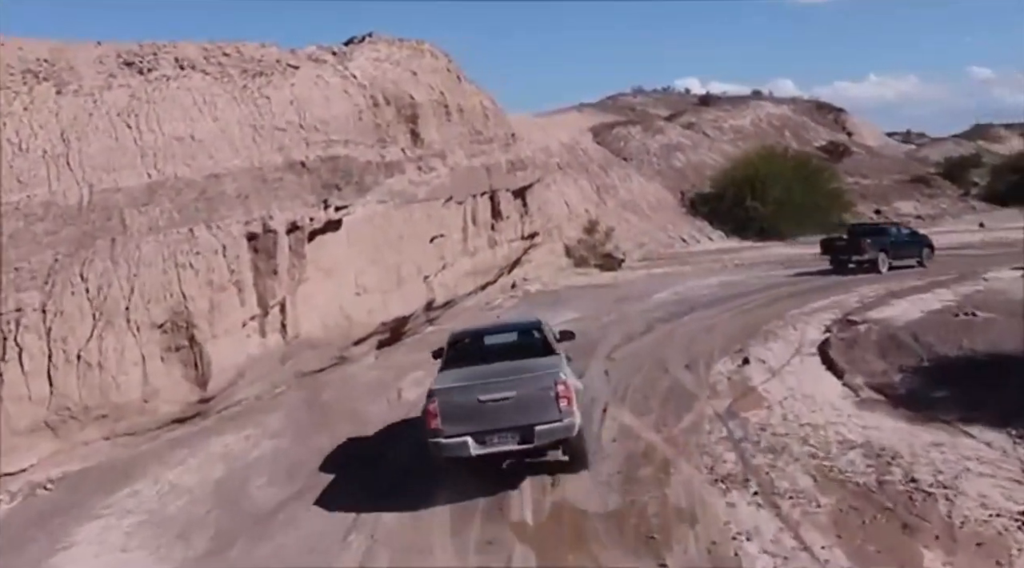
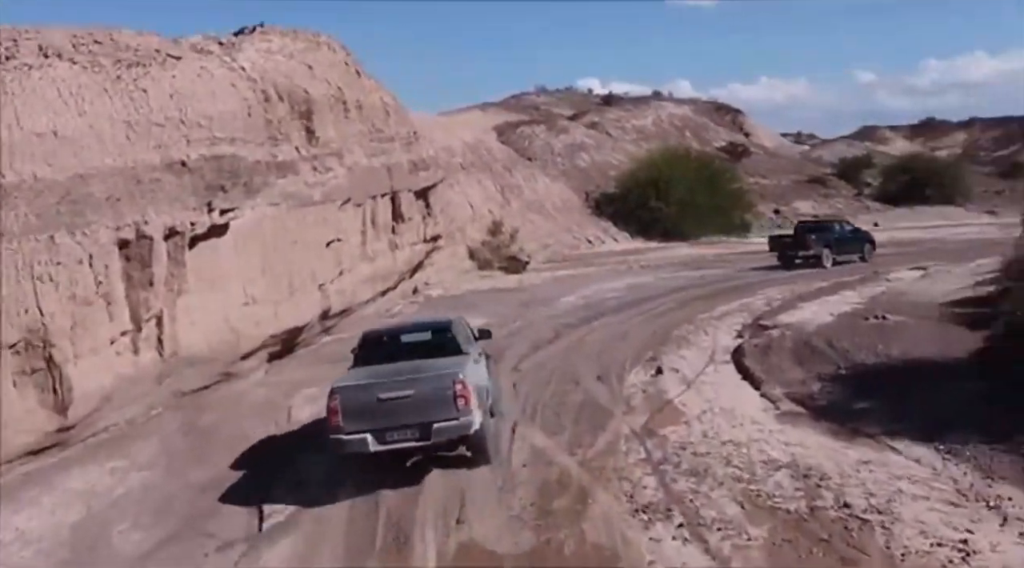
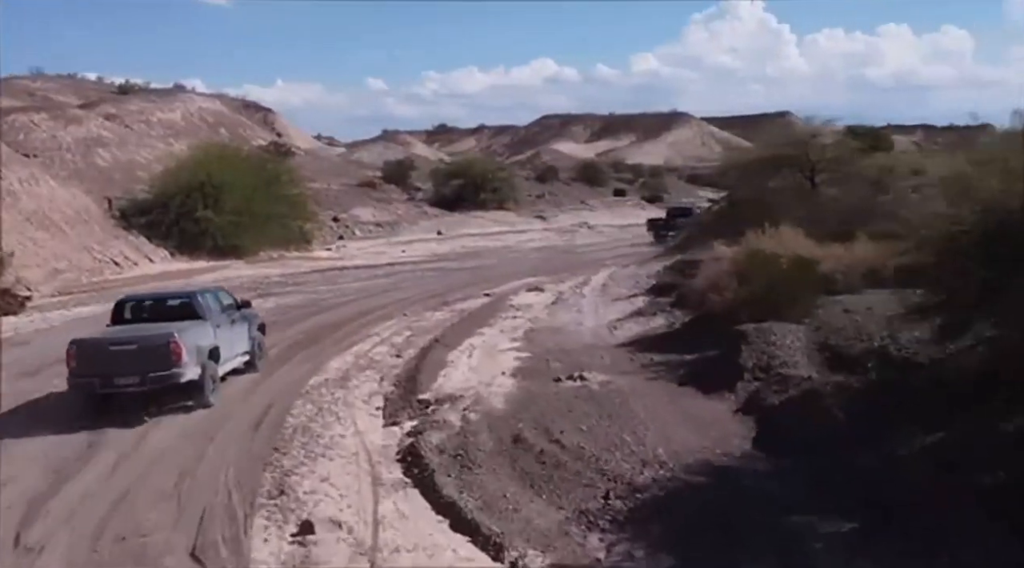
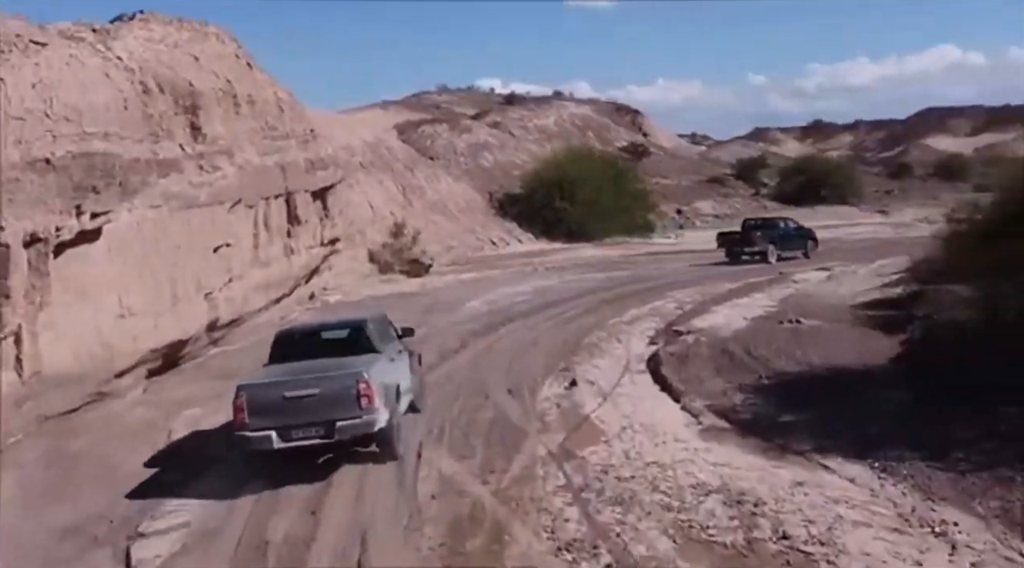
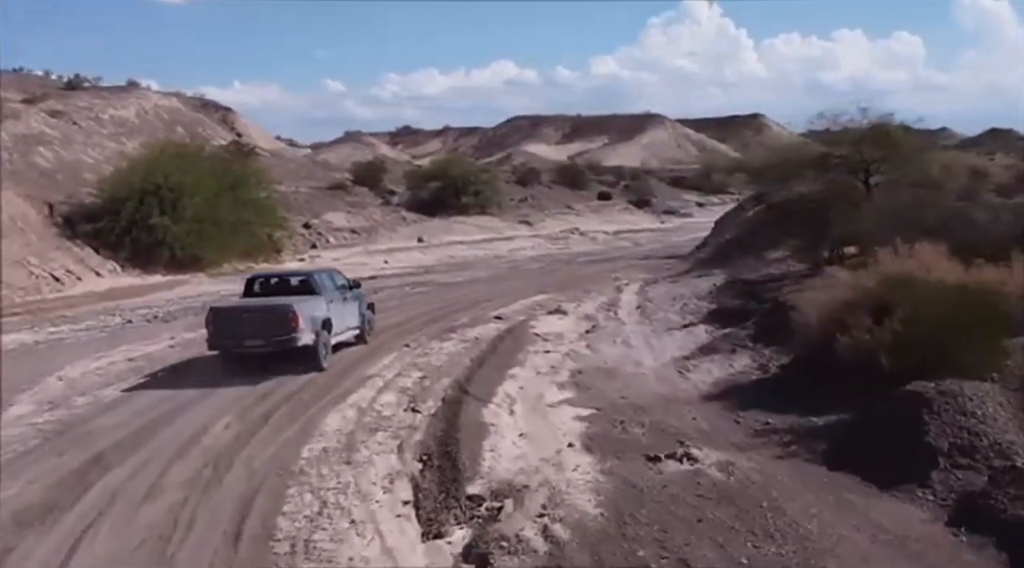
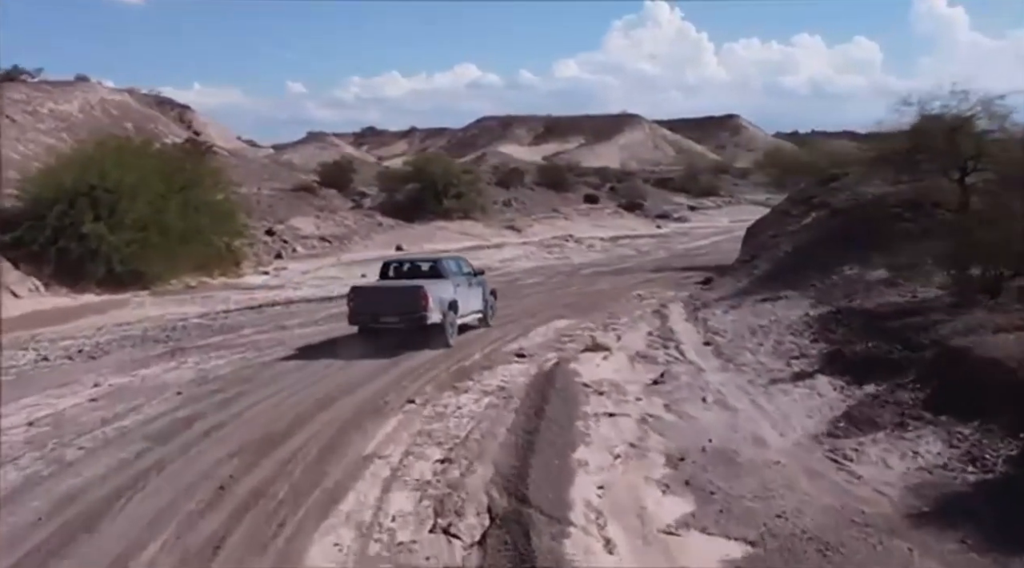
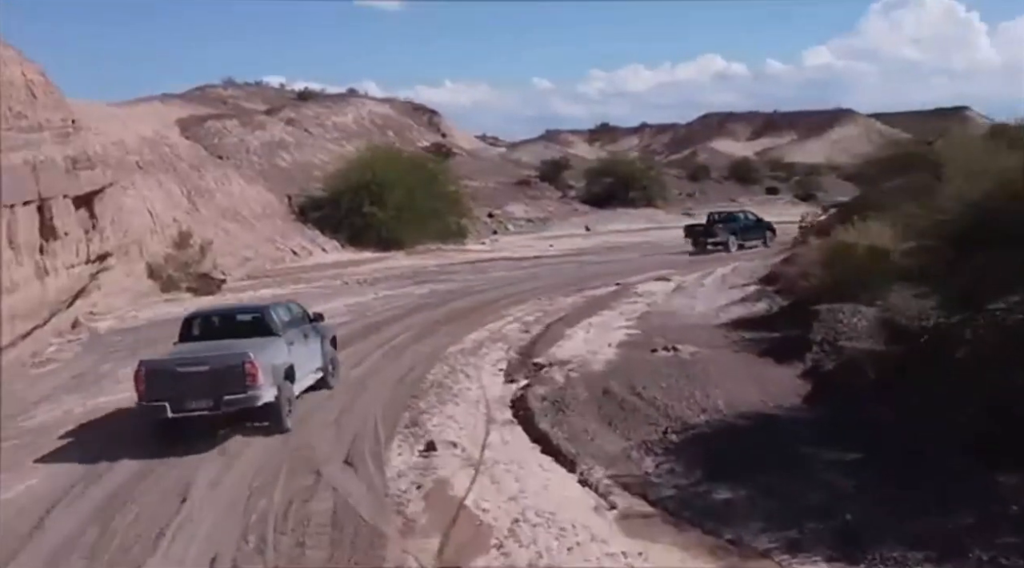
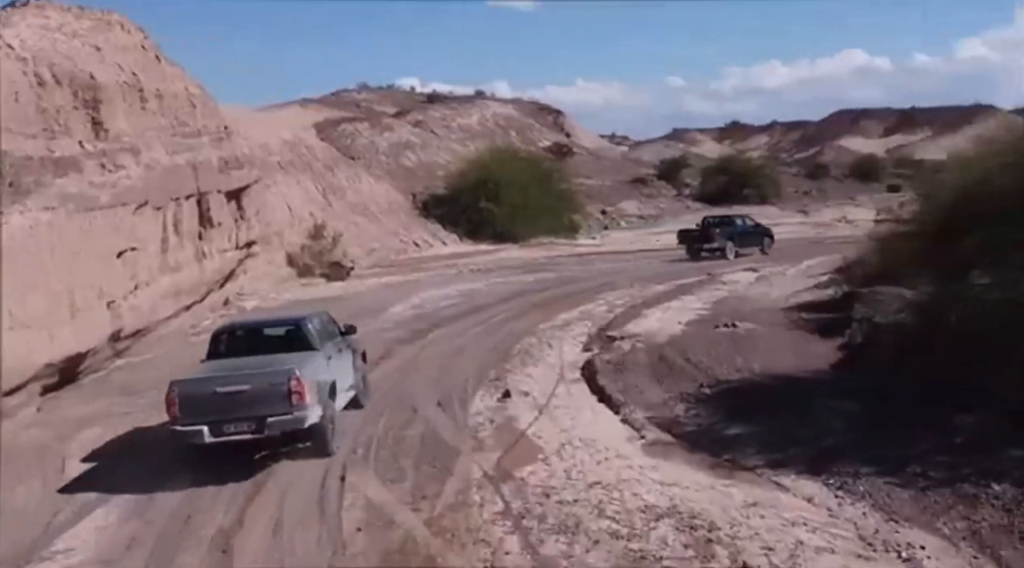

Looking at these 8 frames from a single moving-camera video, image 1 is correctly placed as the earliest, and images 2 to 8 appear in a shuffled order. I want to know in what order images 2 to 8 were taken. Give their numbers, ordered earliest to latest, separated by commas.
2, 4, 8, 7, 3, 5, 6
